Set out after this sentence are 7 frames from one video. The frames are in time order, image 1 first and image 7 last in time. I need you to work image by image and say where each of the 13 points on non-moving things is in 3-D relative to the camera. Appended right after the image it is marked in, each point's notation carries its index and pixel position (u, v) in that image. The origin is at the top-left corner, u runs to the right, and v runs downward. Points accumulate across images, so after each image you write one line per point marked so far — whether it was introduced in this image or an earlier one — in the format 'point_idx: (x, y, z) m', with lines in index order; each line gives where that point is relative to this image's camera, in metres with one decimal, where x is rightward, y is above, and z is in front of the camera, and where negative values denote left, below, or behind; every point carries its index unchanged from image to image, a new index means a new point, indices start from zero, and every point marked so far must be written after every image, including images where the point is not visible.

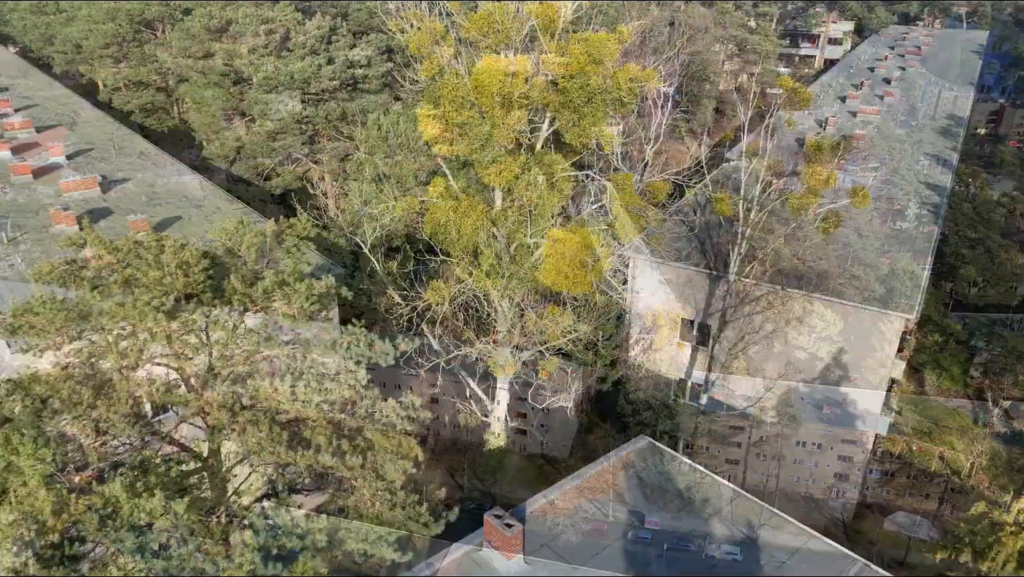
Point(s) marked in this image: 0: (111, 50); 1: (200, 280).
0: (-10.1, +6.1, +18.7) m
1: (-2.0, +0.1, +4.8) m
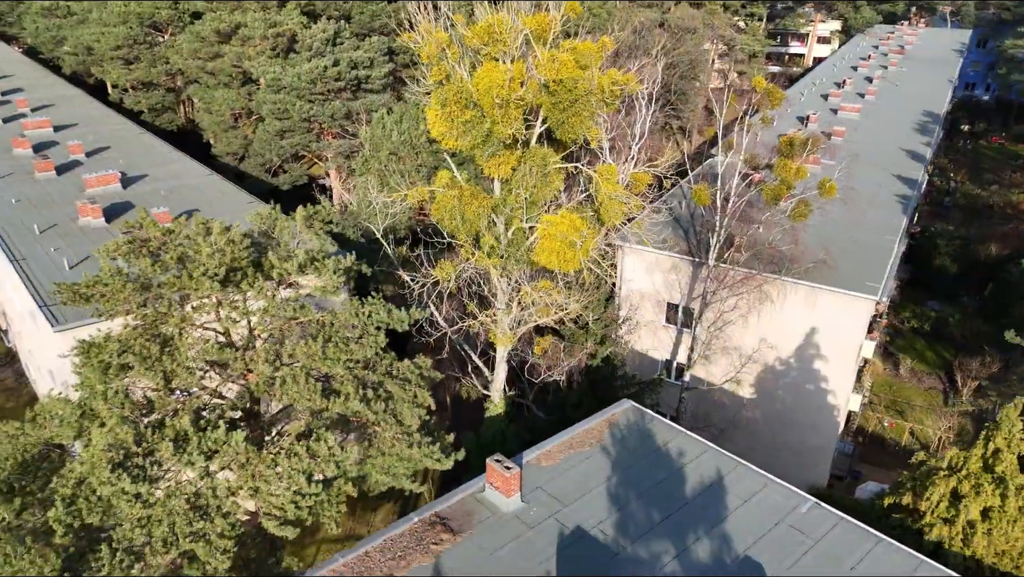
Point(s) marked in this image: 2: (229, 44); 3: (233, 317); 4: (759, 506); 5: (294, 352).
0: (-10.2, +6.3, +19.5) m
1: (-2.0, +0.3, +5.6) m
2: (-6.7, +5.8, +17.6) m
3: (-2.0, -0.2, +5.6) m
4: (+2.1, -1.8, +6.1) m
5: (-1.6, -0.5, +5.7) m
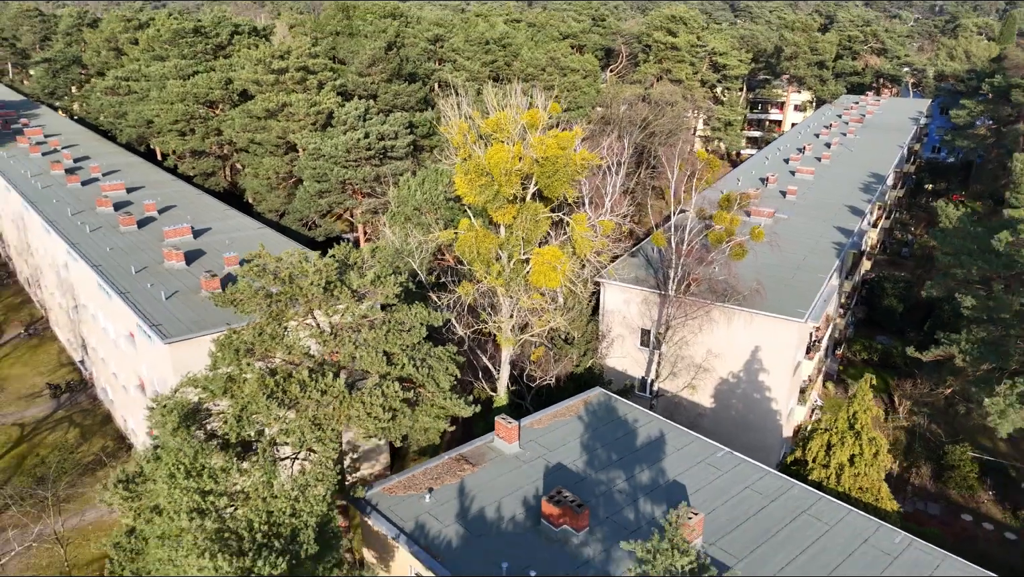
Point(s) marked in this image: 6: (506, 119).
0: (-10.1, +5.0, +22.7) m
1: (-2.0, +0.2, +8.4) m
2: (-6.7, +4.7, +20.8) m
3: (-2.0, -0.3, +8.3) m
4: (+2.1, -2.0, +8.7) m
5: (-1.6, -0.5, +8.4) m
6: (-0.1, +2.5, +10.9) m
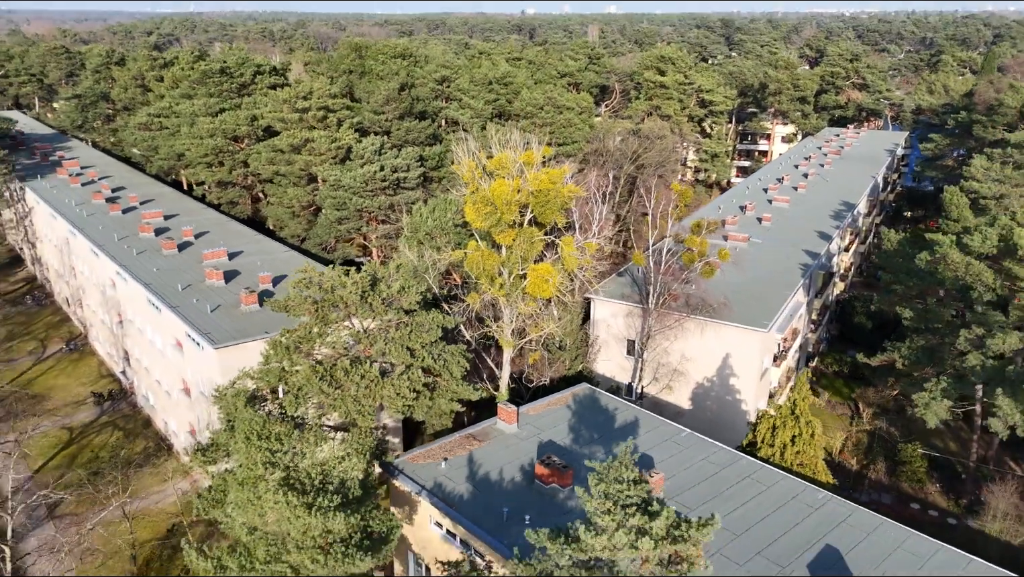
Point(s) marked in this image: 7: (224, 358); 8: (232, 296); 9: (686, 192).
0: (-10.1, +4.4, +24.8) m
1: (-2.0, 0.0, +10.3) m
2: (-6.6, +4.1, +22.9) m
3: (-2.0, -0.4, +10.2) m
4: (+2.1, -2.1, +10.5) m
5: (-1.6, -0.7, +10.3) m
6: (-0.1, +2.3, +13.0) m
7: (-5.1, -1.2, +13.3) m
8: (-5.9, -0.2, +15.7) m
9: (+3.8, +2.1, +16.1) m
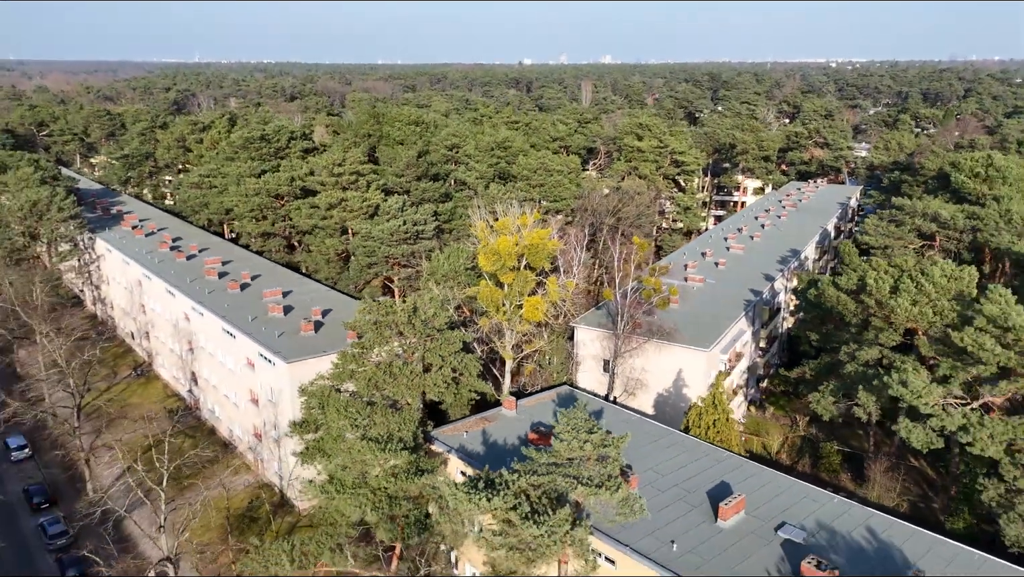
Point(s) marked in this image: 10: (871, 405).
0: (-10.1, +3.0, +29.4) m
1: (-2.0, -0.5, +14.7) m
2: (-6.7, +2.9, +27.5) m
3: (-2.0, -0.9, +14.5) m
4: (+2.1, -2.6, +14.8) m
5: (-1.6, -1.2, +14.6) m
6: (-0.1, +1.6, +17.4) m
7: (-5.1, -1.9, +17.5) m
8: (-5.9, -1.0, +20.0) m
9: (+3.8, +1.3, +20.6) m
10: (+7.3, -2.4, +15.1) m
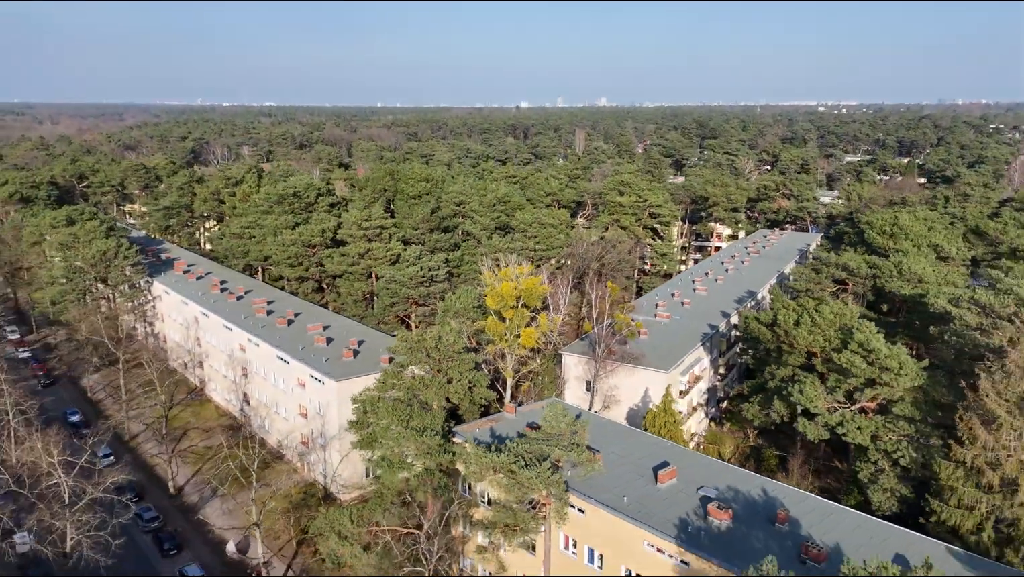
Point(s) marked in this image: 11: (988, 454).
0: (-10.2, +1.4, +34.4) m
1: (-2.0, -1.3, +19.6) m
2: (-6.7, +1.3, +32.5) m
3: (-2.0, -1.8, +19.4) m
4: (+2.1, -3.5, +19.6) m
5: (-1.6, -2.0, +19.5) m
6: (-0.1, +0.6, +22.5) m
7: (-5.1, -2.9, +22.4) m
8: (-5.9, -2.2, +24.9) m
9: (+3.8, +0.1, +25.6) m
10: (+7.3, -3.3, +20.0) m
11: (+9.3, -3.2, +14.5) m
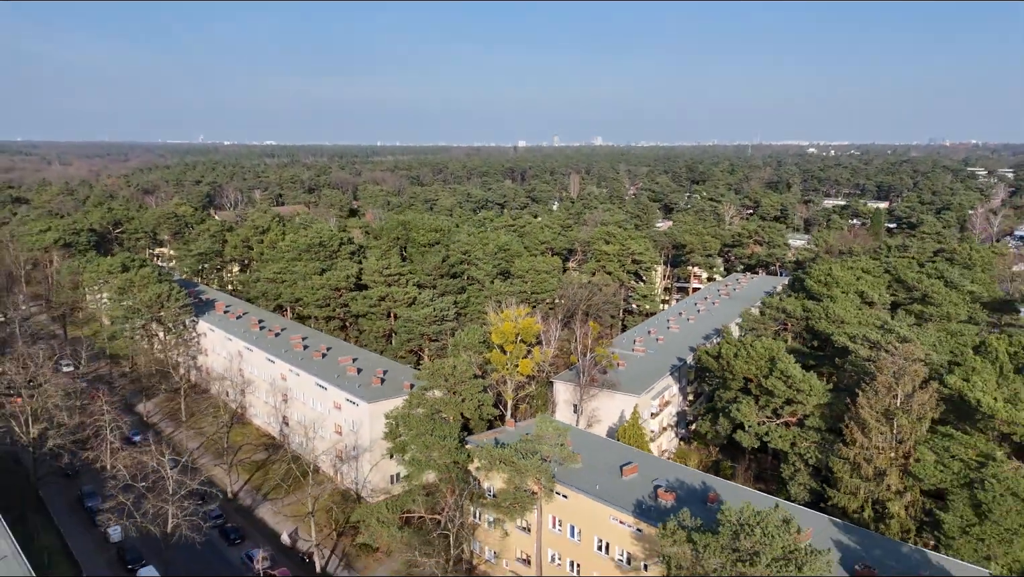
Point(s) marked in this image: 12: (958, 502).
0: (-10.2, -0.7, +39.7) m
1: (-2.0, -2.7, +24.8) m
2: (-6.8, -0.7, +37.9) m
3: (-2.0, -3.1, +24.6) m
4: (+2.1, -4.8, +24.7) m
5: (-1.6, -3.4, +24.7) m
6: (-0.1, -0.9, +27.8) m
7: (-5.1, -4.4, +27.5) m
8: (-5.9, -3.7, +30.1) m
9: (+3.7, -1.6, +30.9) m
10: (+7.3, -4.6, +25.1) m
11: (+9.3, -4.3, +19.7) m
12: (+10.9, -5.2, +18.1) m
